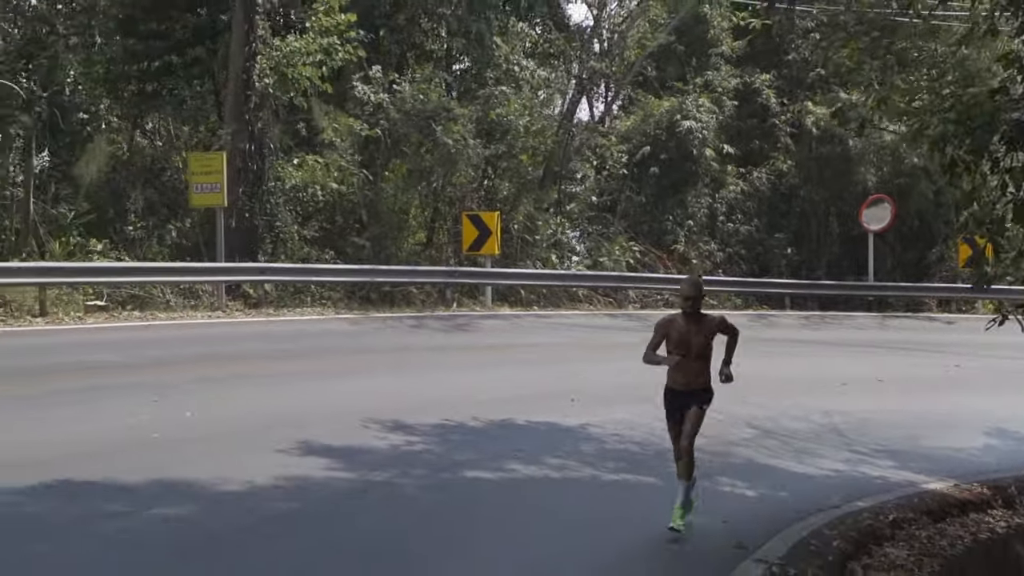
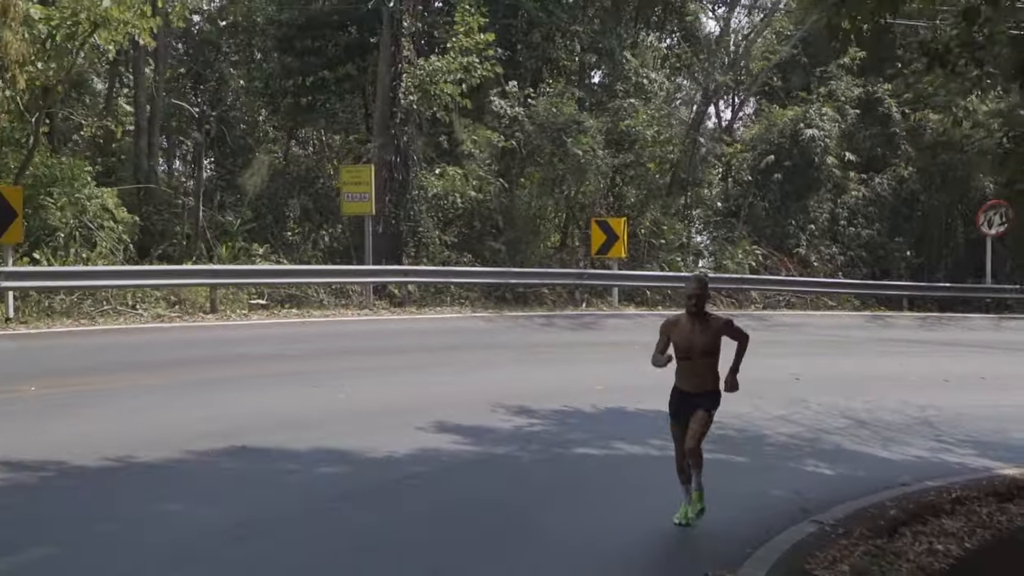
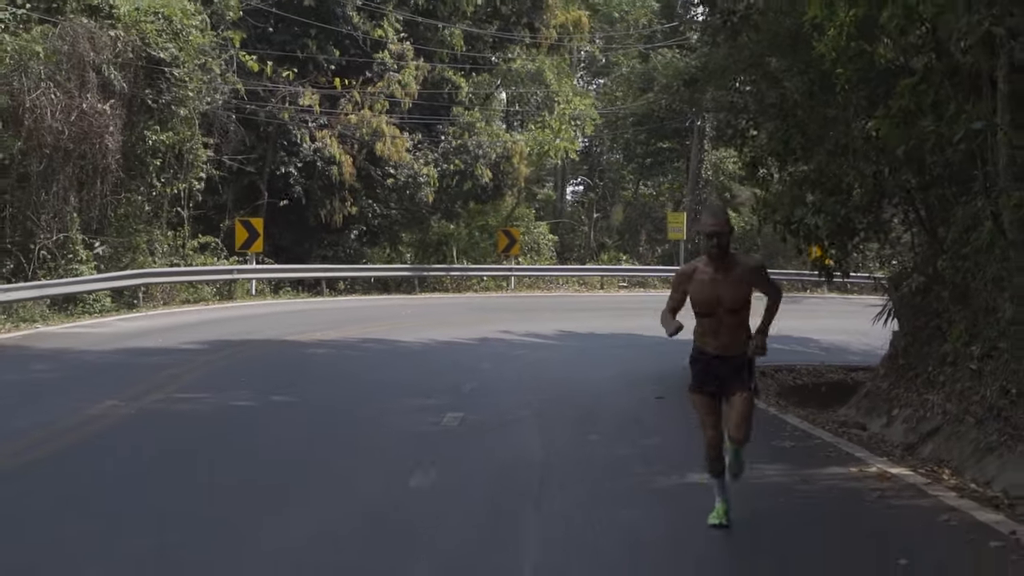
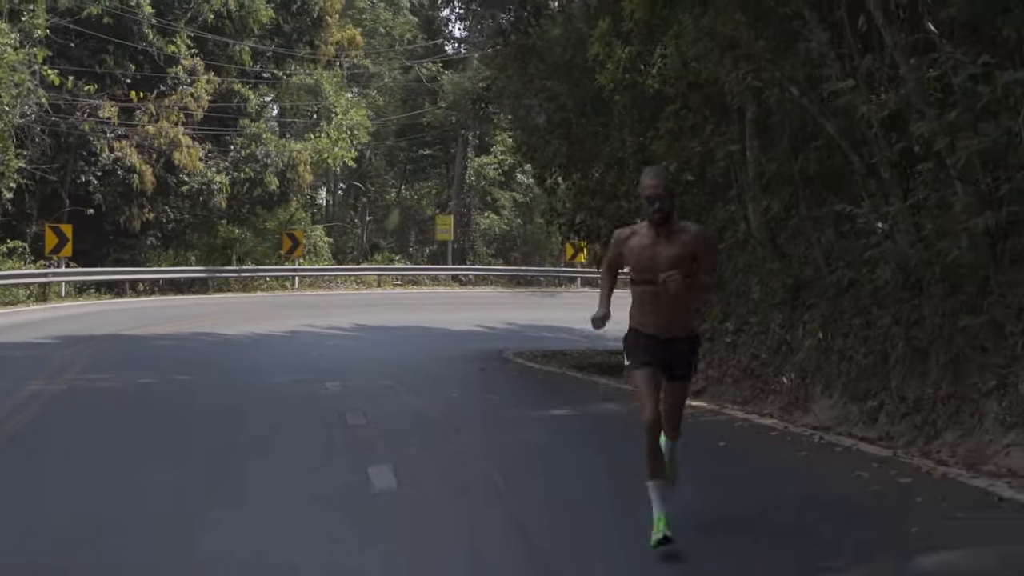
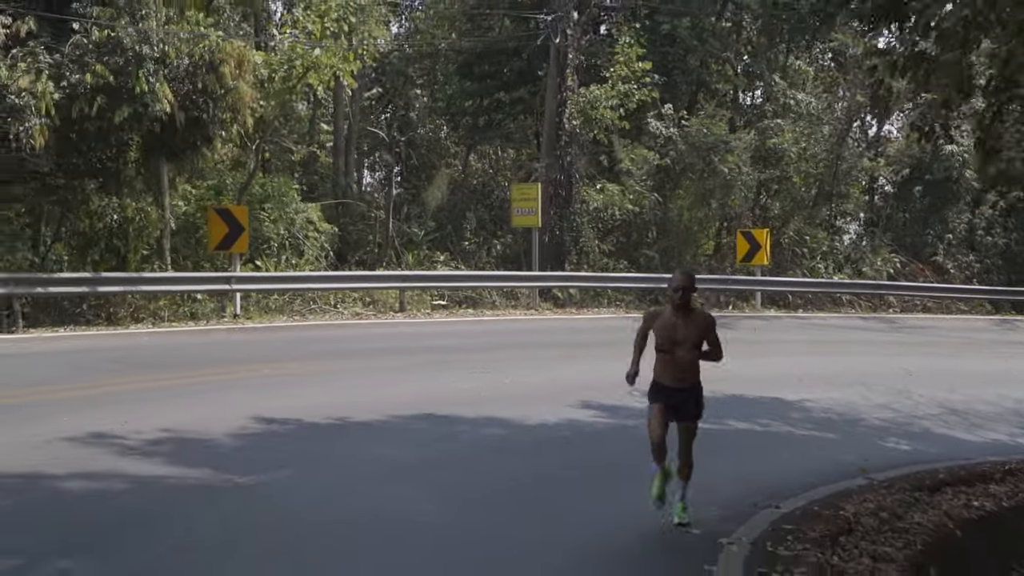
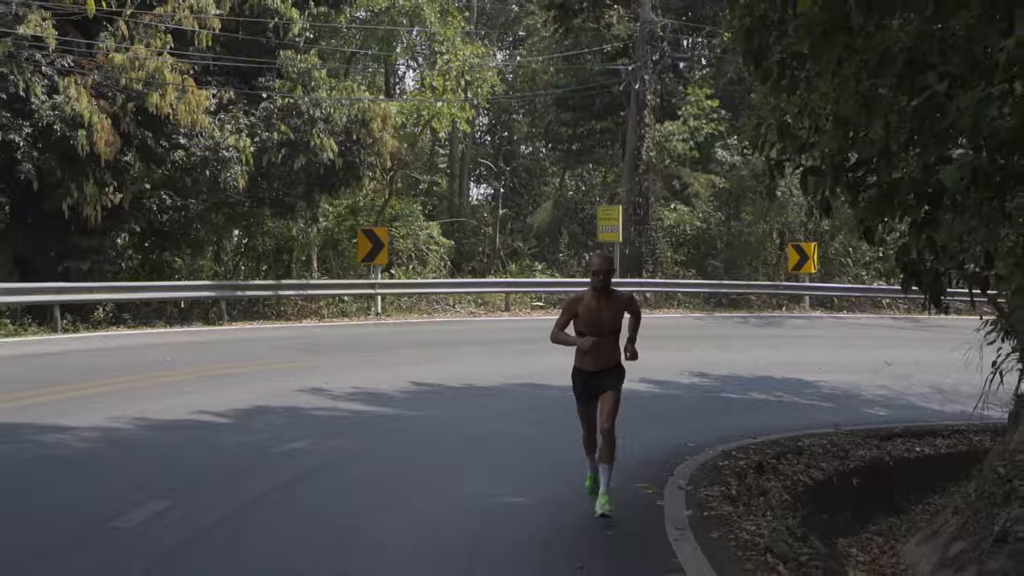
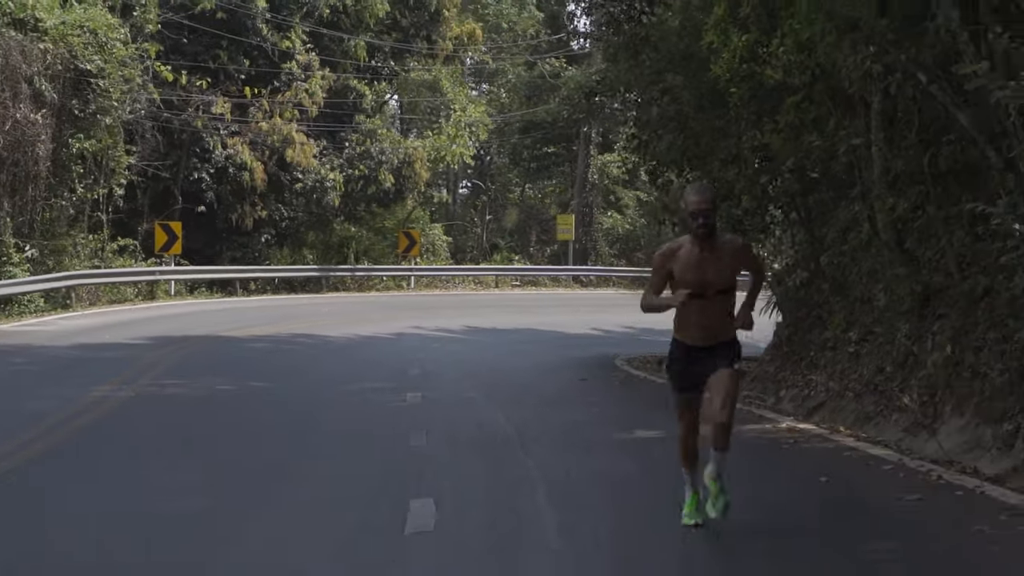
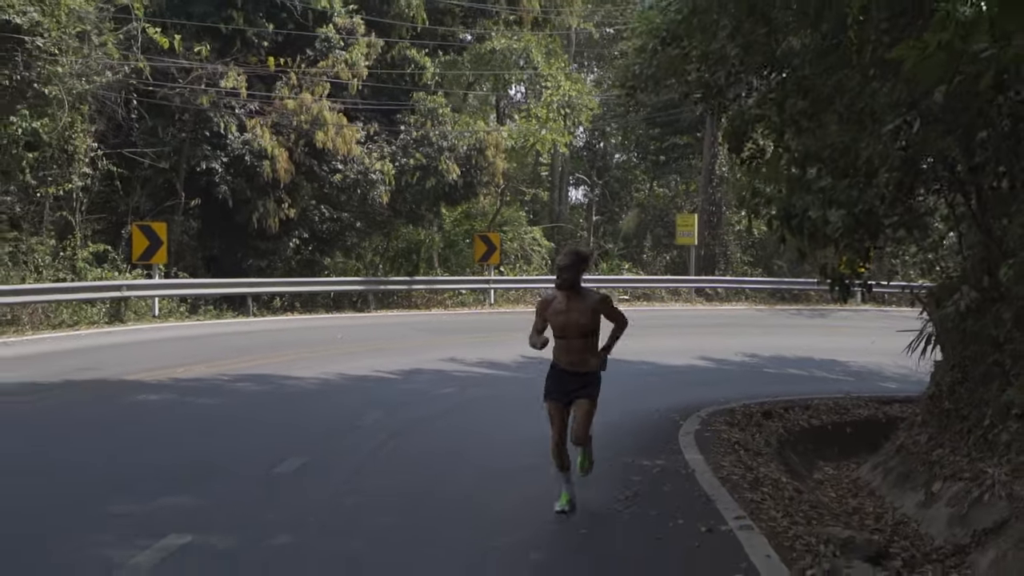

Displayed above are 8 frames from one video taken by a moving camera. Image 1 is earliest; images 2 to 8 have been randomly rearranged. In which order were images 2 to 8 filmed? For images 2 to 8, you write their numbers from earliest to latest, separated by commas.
2, 5, 6, 8, 3, 7, 4
